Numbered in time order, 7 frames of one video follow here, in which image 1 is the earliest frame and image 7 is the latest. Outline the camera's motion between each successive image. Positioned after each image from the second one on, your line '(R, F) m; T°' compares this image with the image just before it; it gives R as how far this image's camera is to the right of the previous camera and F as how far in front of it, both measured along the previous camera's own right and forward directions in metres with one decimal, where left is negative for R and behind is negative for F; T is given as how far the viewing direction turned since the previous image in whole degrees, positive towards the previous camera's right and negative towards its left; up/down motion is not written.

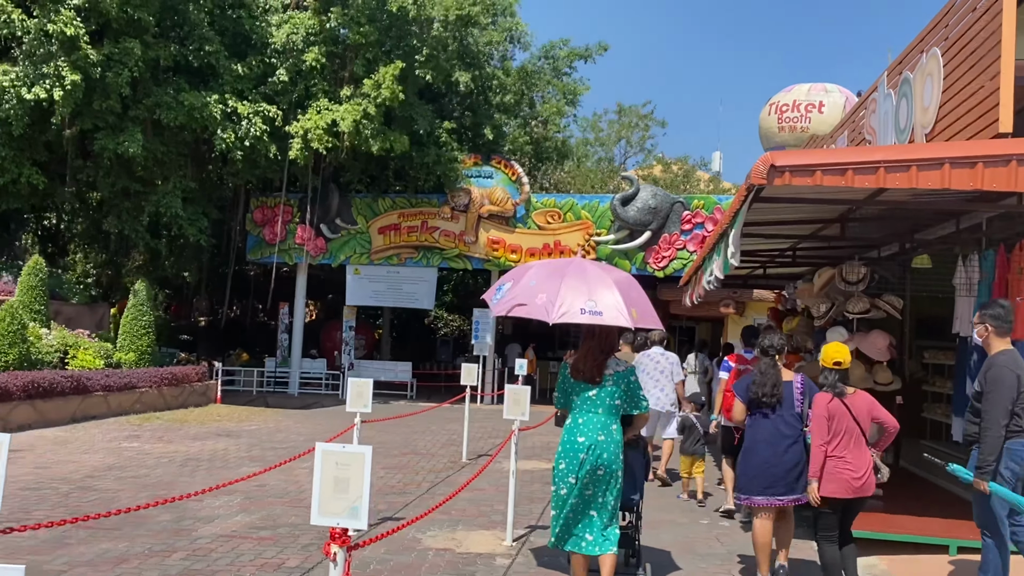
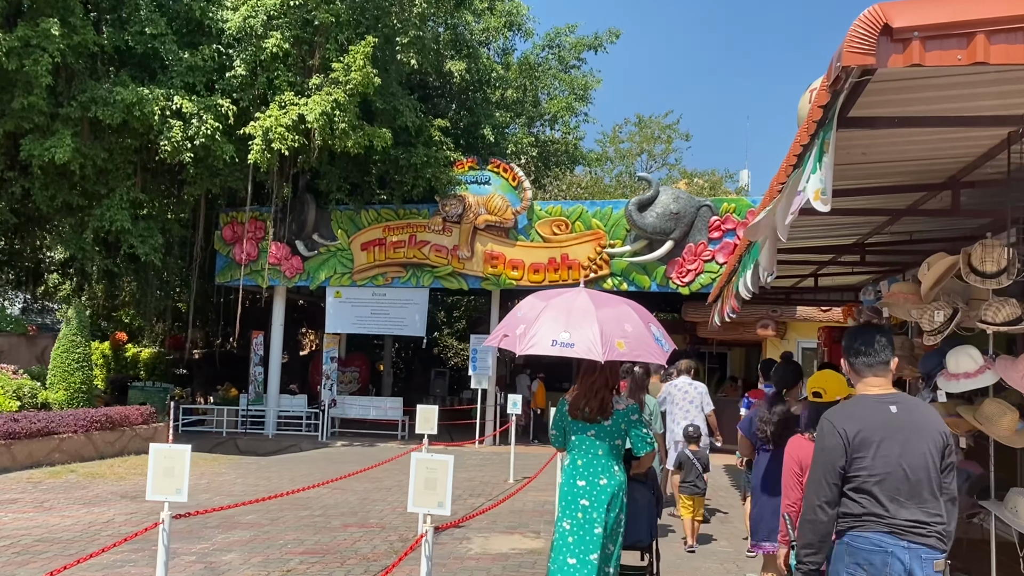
(+0.6, +2.6) m; -2°
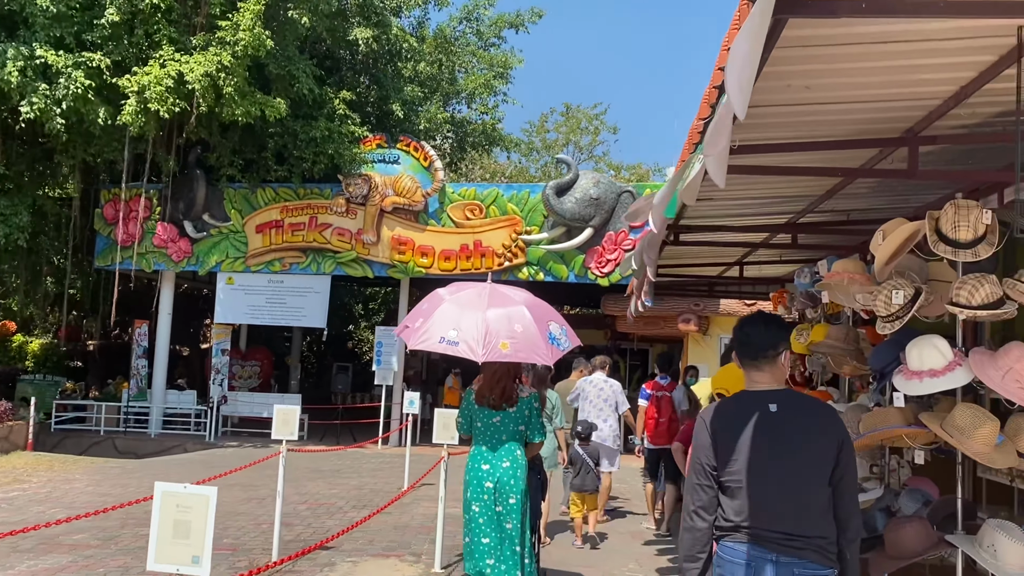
(+0.4, +1.1) m; +5°
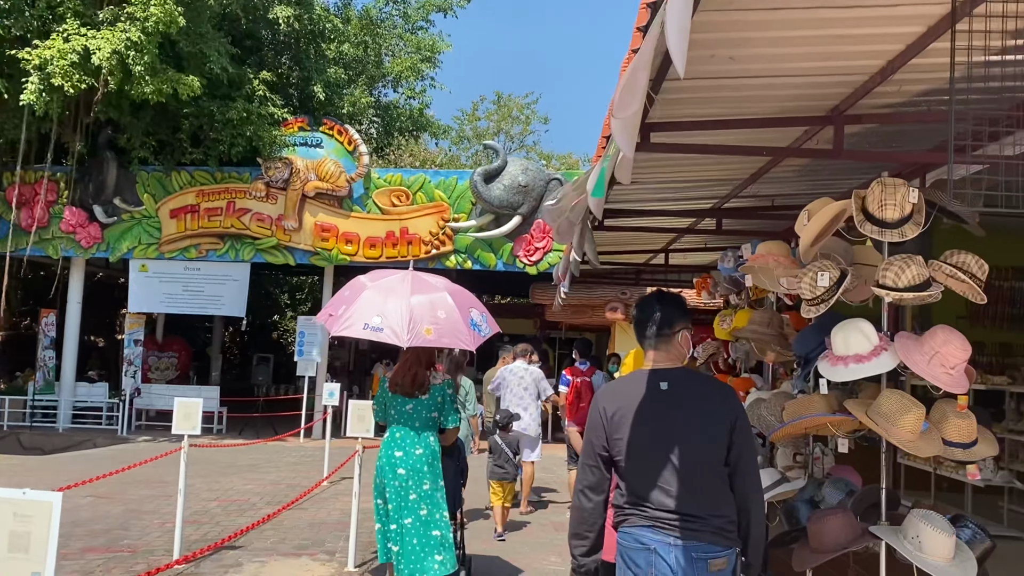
(+0.1, +0.3) m; +5°
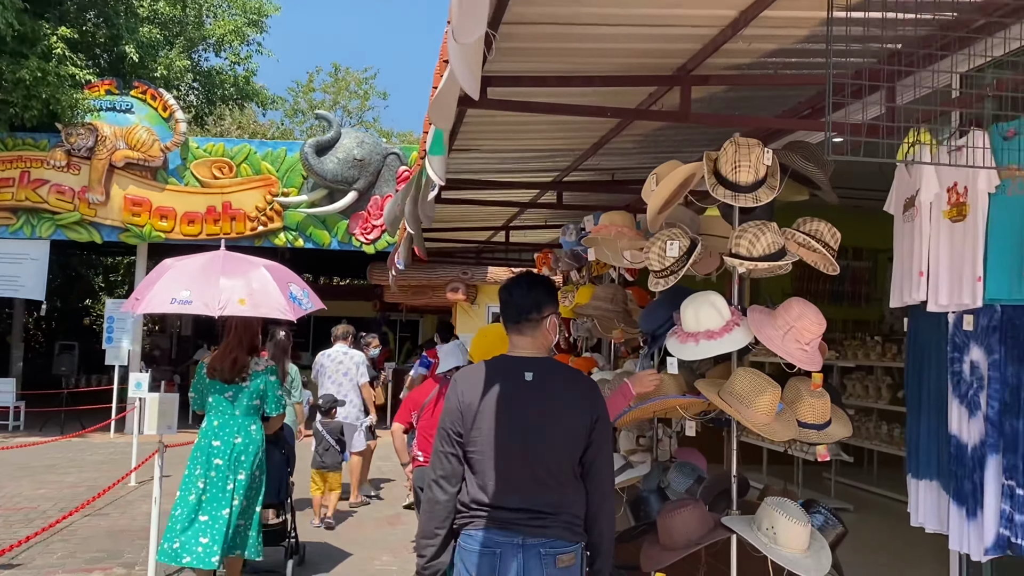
(+0.1, +0.5) m; +12°
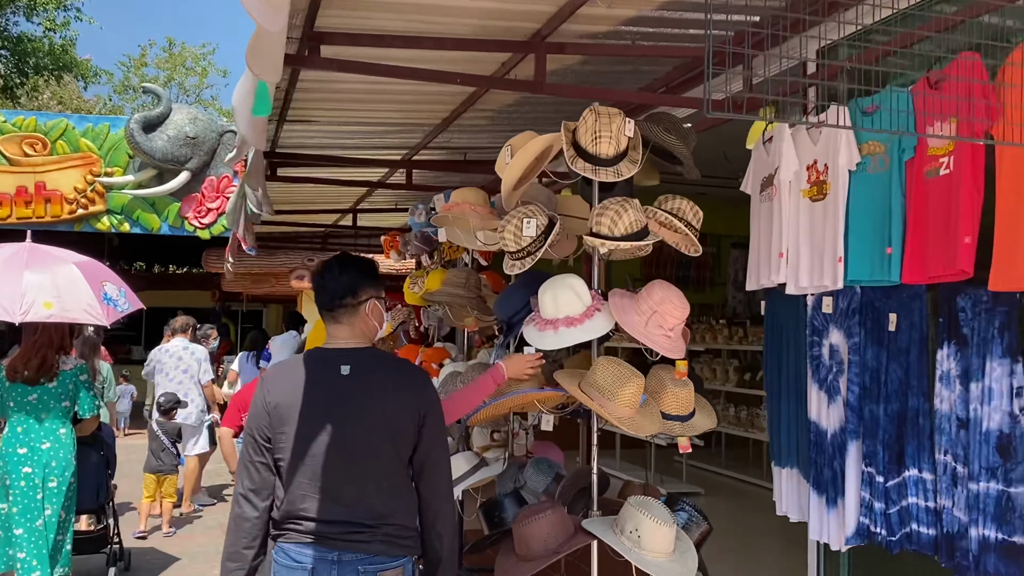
(+0.1, +0.3) m; +11°
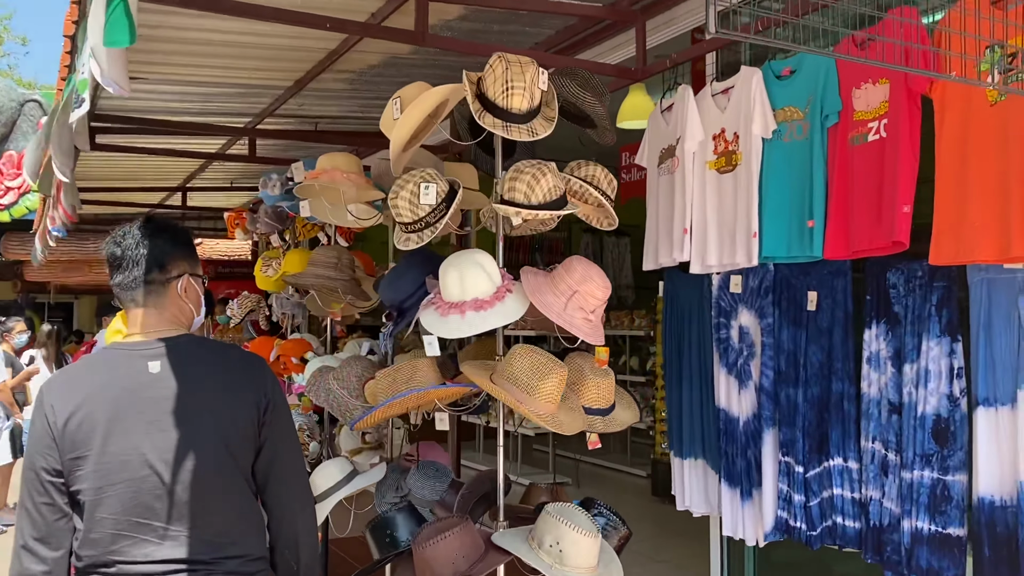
(-0.1, +0.4) m; +12°
